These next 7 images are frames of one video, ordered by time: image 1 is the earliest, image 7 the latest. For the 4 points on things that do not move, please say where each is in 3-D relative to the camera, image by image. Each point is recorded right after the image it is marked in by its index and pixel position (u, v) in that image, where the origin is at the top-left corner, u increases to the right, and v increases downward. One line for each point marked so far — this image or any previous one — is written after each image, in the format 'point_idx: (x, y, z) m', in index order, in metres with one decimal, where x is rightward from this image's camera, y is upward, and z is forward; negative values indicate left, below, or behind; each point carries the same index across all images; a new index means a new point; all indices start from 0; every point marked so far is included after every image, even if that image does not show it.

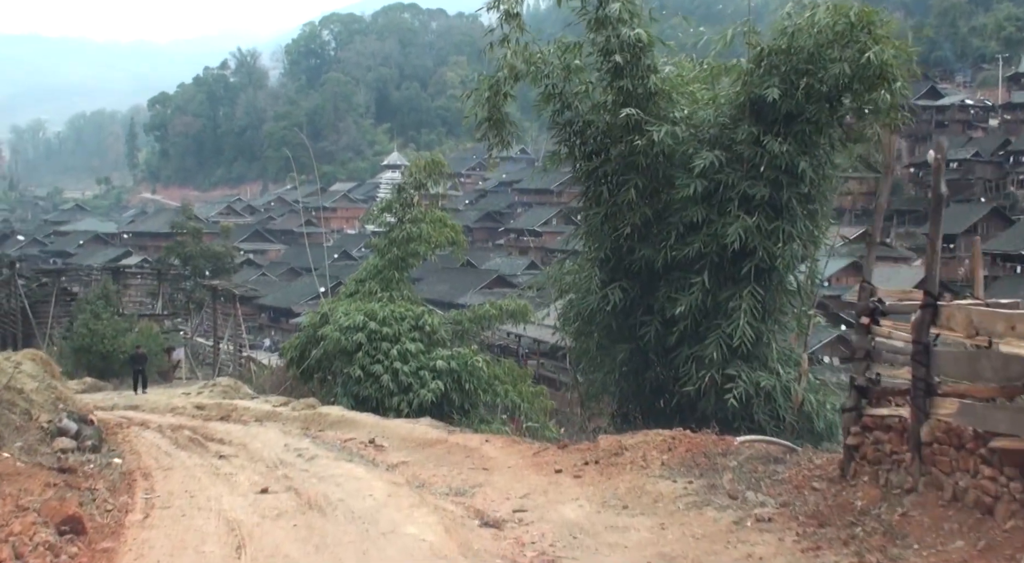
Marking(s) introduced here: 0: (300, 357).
0: (-2.8, -1.0, +14.9) m
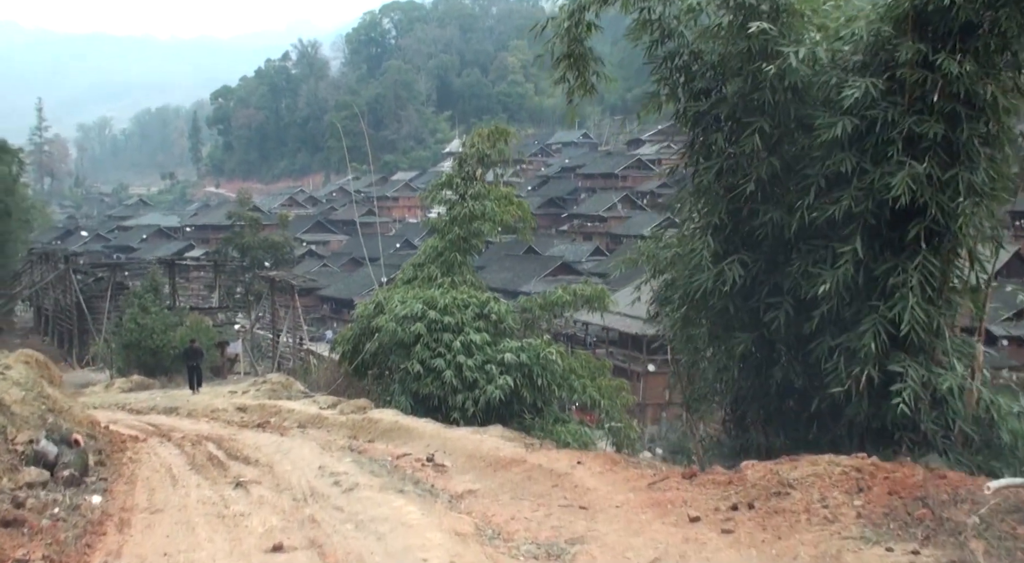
0: (-1.9, -0.8, +13.3) m
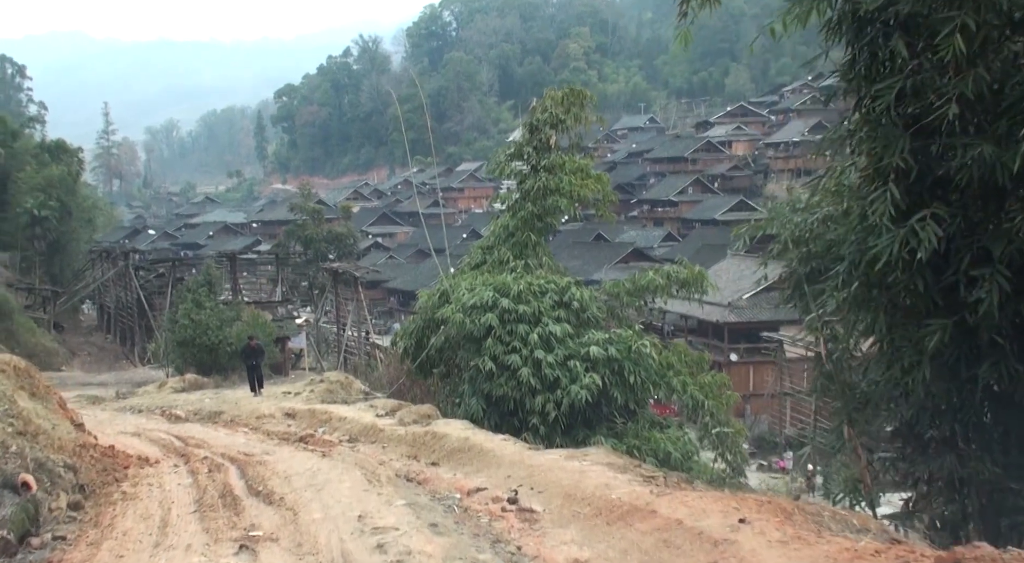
0: (-1.0, -0.7, +11.7) m
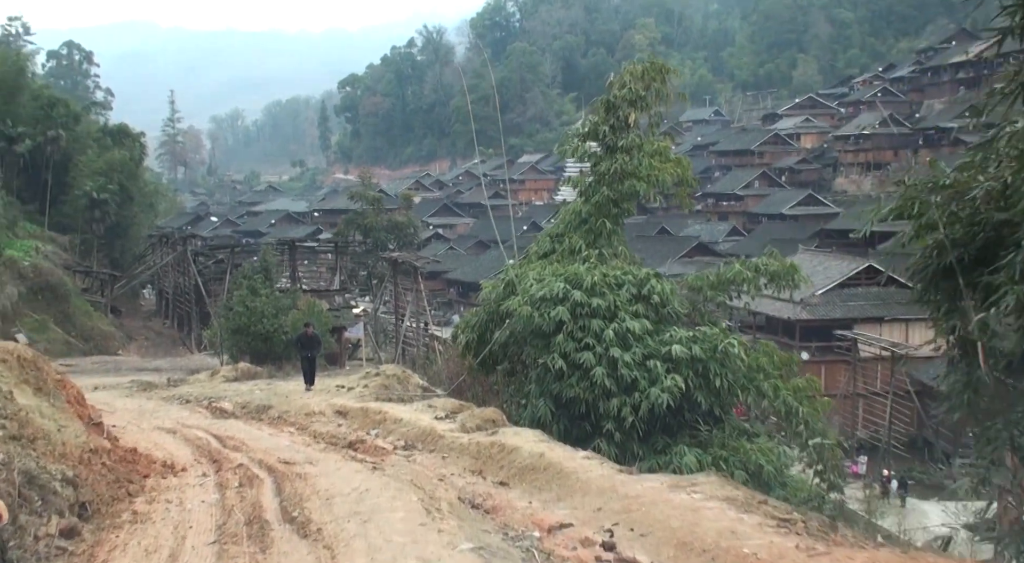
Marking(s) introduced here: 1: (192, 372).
0: (-0.3, -0.6, +10.8) m
1: (-5.6, -1.6, +19.9) m
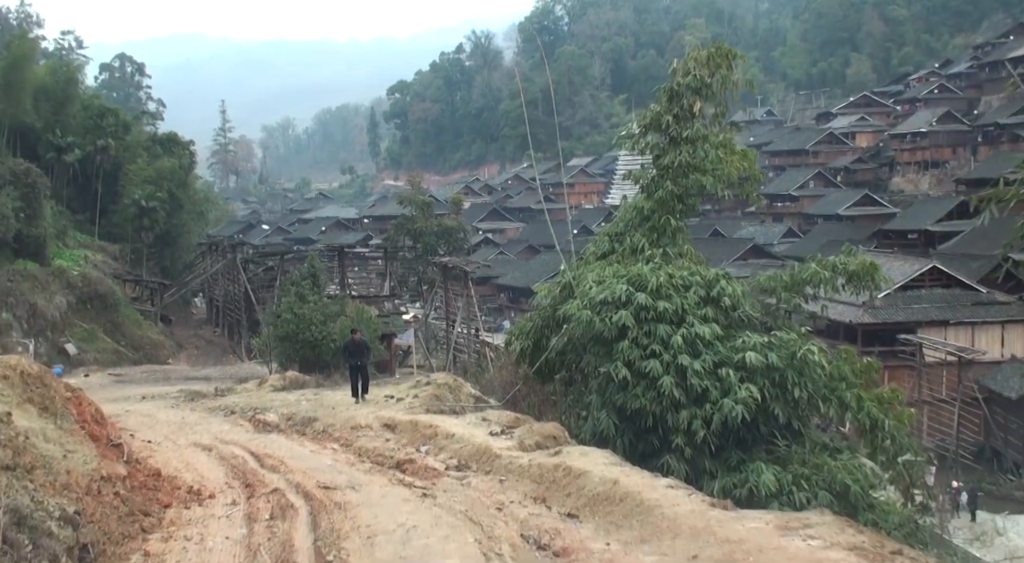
0: (+0.2, -0.6, +10.1) m
1: (-4.7, -1.7, +19.4) m
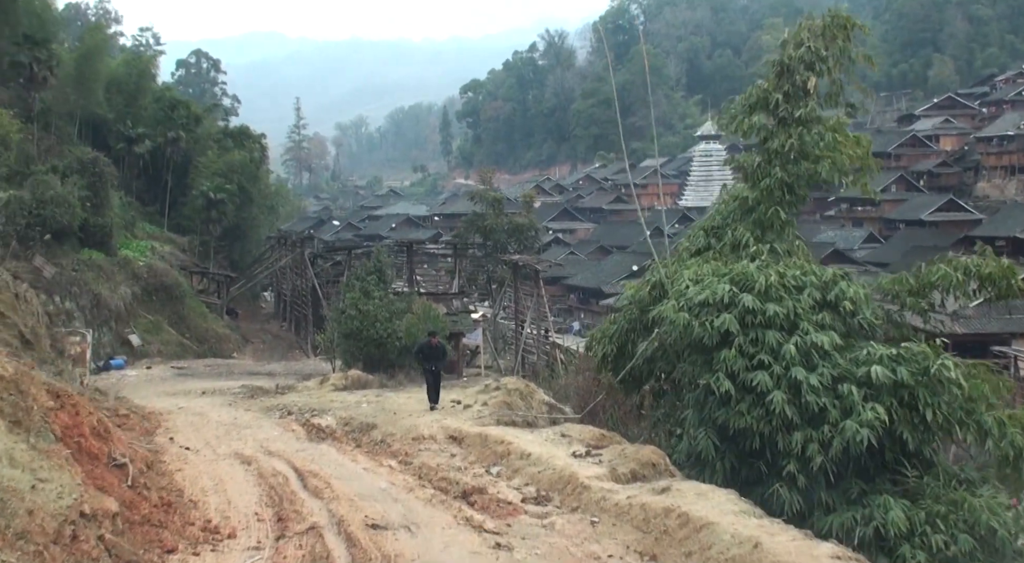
0: (+0.8, -0.6, +8.9) m
1: (-3.5, -1.6, +18.6) m
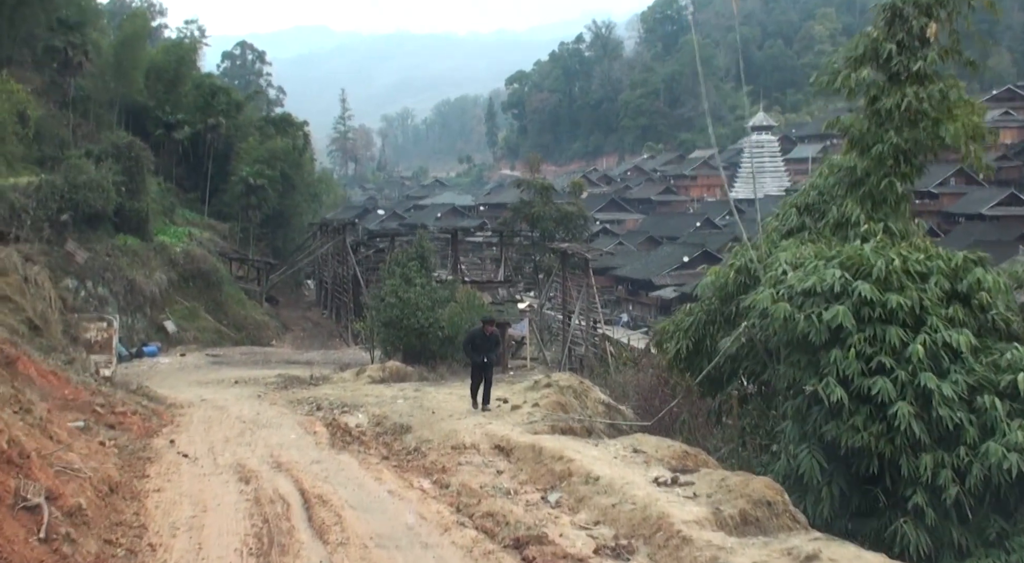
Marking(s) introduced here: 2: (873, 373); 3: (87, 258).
0: (+1.2, -0.5, +7.5) m
1: (-2.7, -1.3, +17.3) m
2: (+2.0, -0.5, +6.2) m
3: (-6.6, +0.4, +17.5) m
